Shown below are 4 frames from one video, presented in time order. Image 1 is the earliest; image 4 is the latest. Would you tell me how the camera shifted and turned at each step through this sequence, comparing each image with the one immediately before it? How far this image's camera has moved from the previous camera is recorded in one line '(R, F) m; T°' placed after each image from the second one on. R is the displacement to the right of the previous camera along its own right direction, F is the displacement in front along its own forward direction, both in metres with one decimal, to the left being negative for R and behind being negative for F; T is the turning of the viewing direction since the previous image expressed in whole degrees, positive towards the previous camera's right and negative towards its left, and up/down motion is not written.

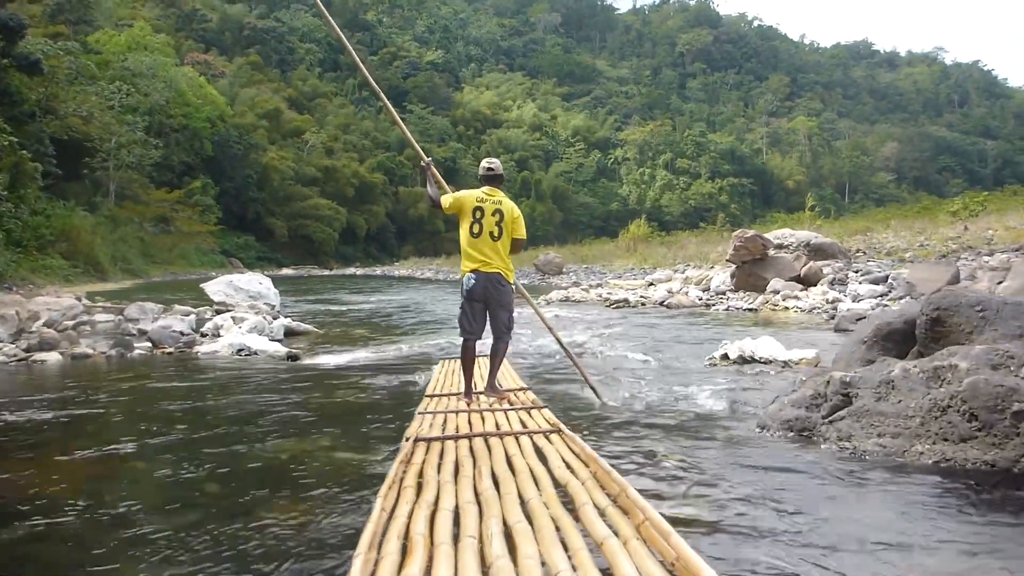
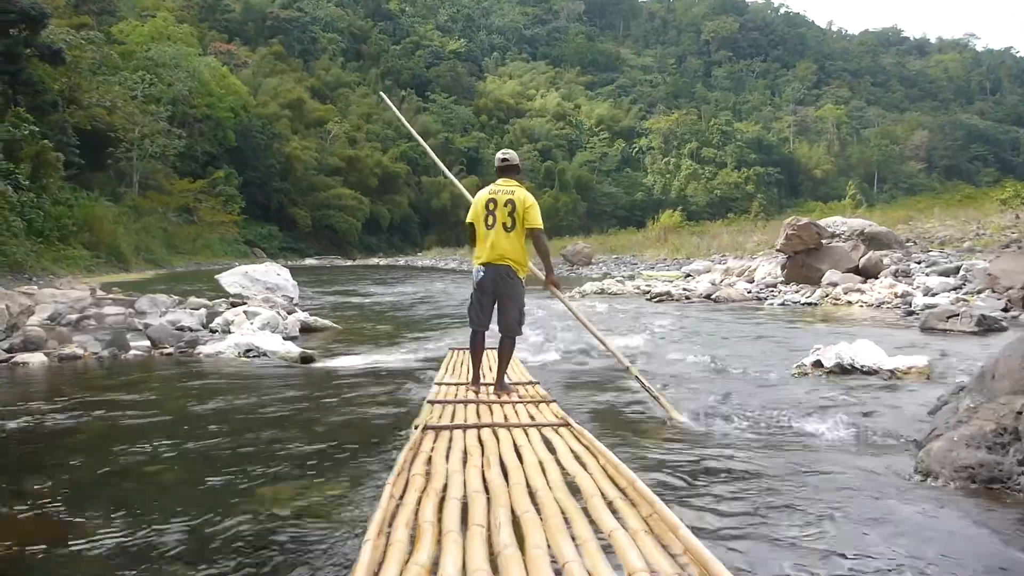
(-0.1, +0.4) m; -1°
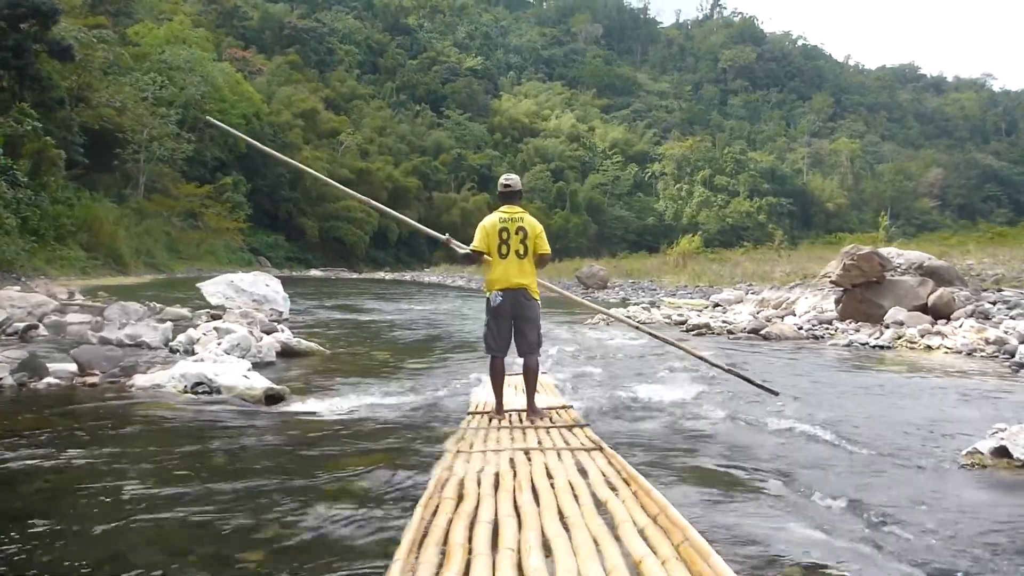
(-0.1, +0.7) m; 0°
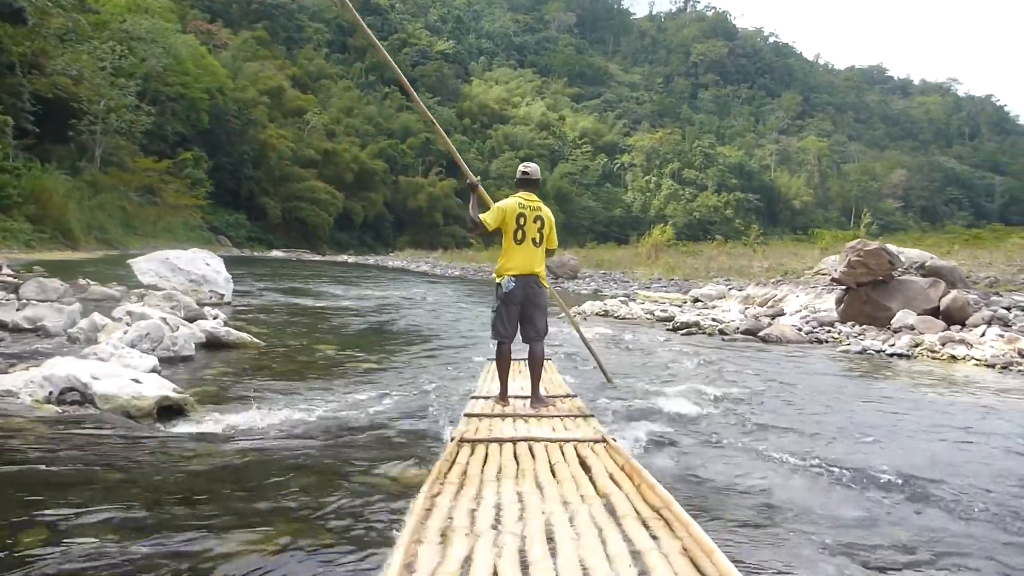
(0.0, +0.6) m; +2°
